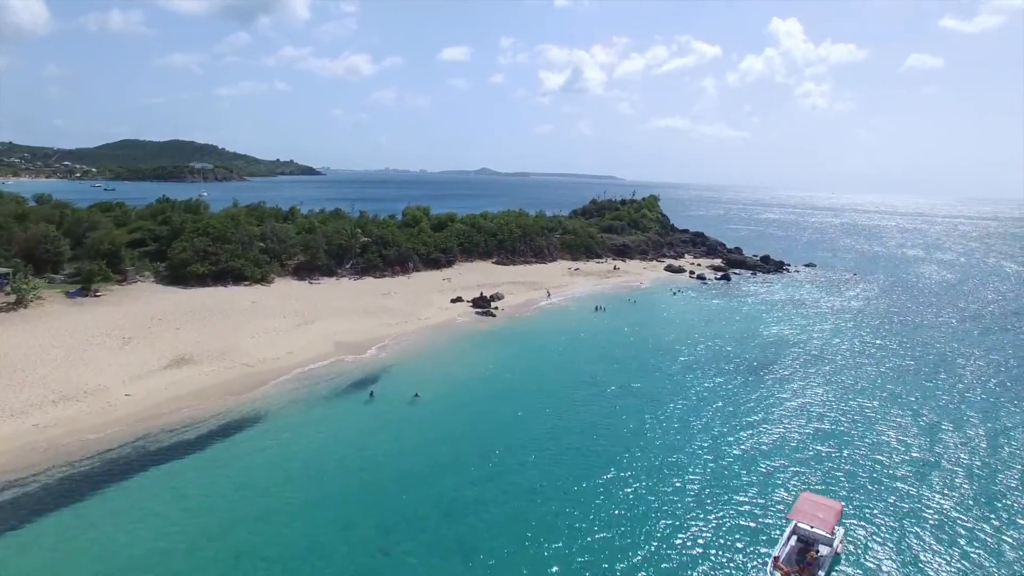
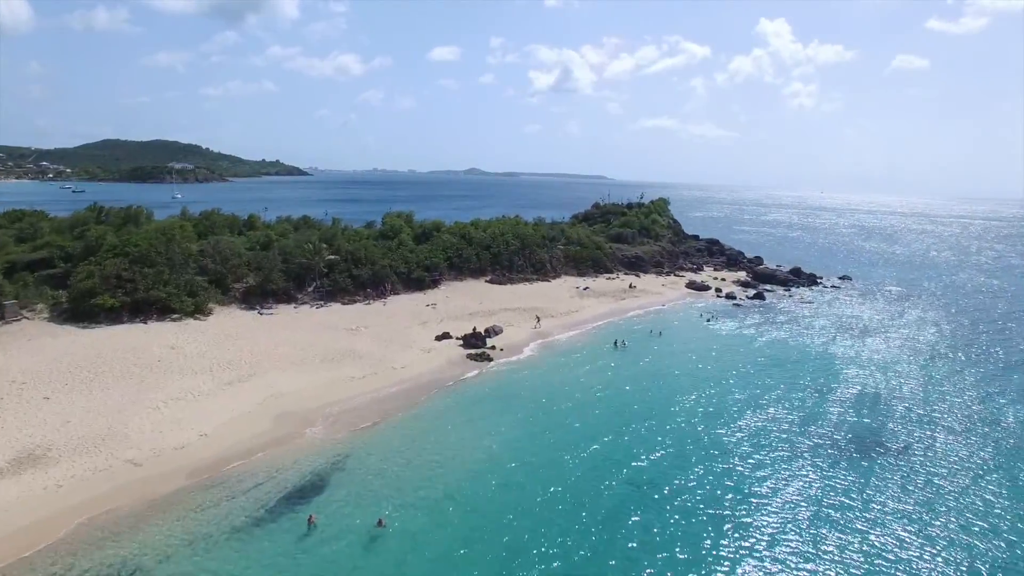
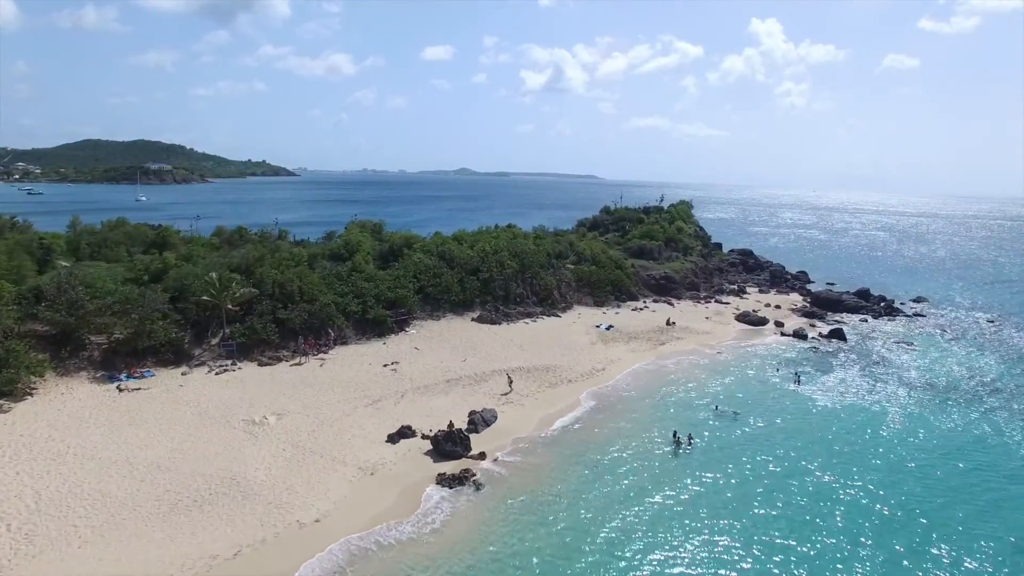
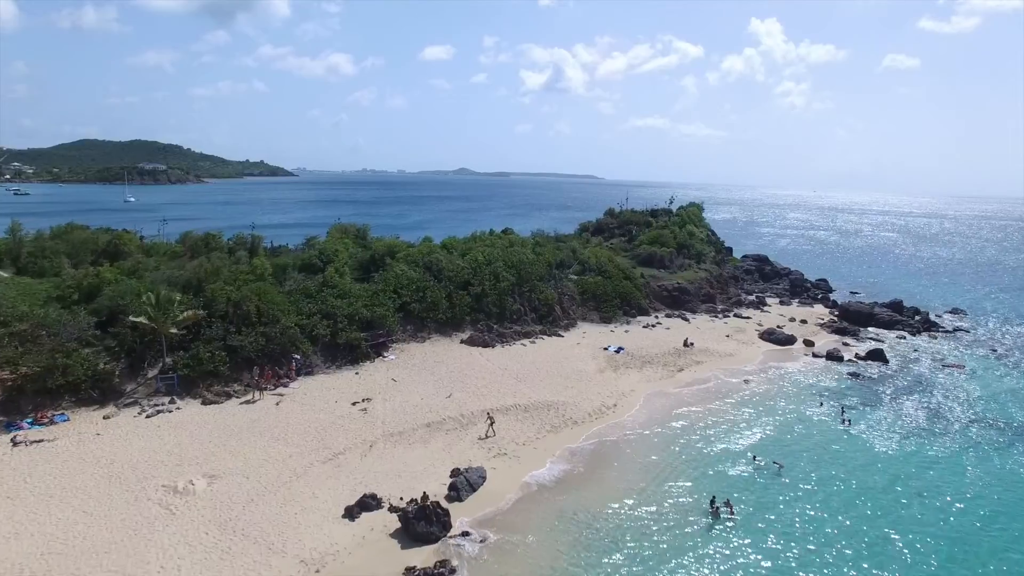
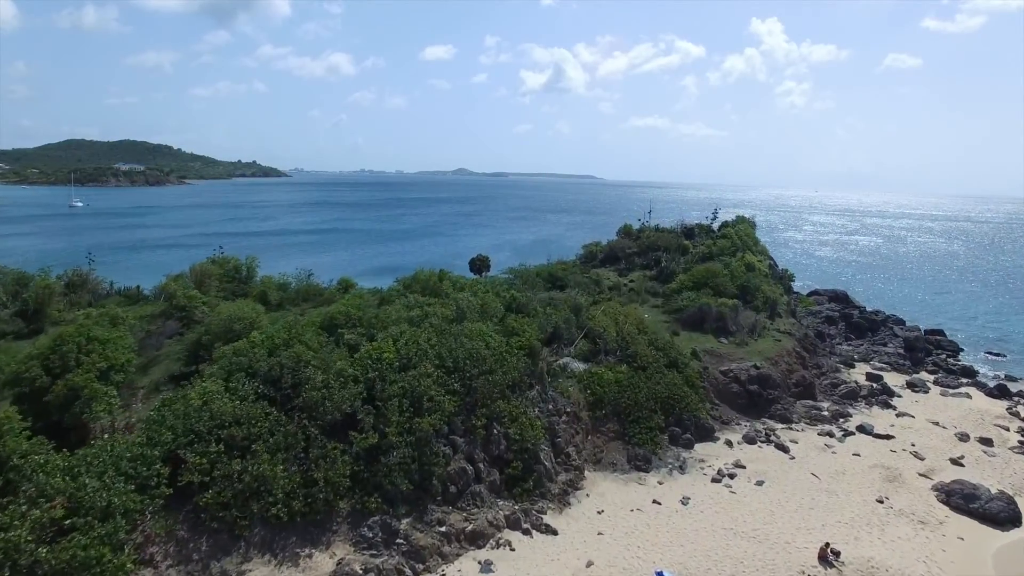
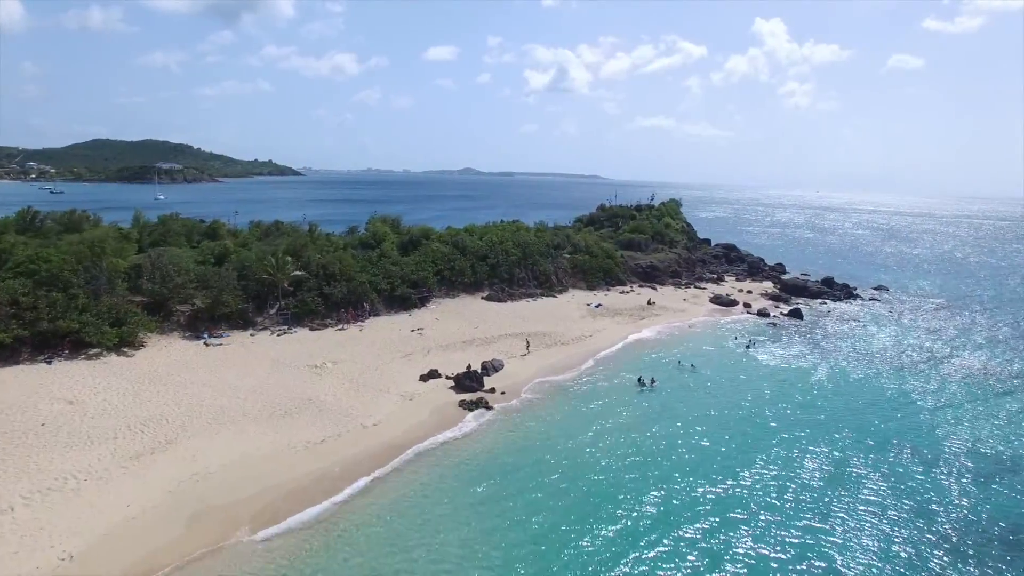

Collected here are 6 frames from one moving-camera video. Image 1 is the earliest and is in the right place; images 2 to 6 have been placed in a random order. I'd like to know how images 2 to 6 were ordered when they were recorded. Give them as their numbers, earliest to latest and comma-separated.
2, 6, 3, 4, 5
